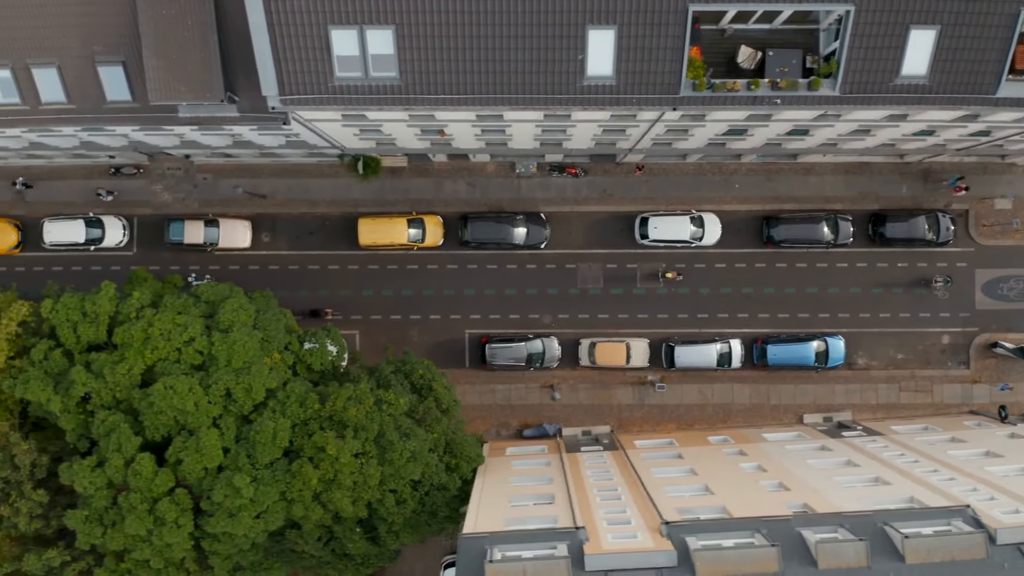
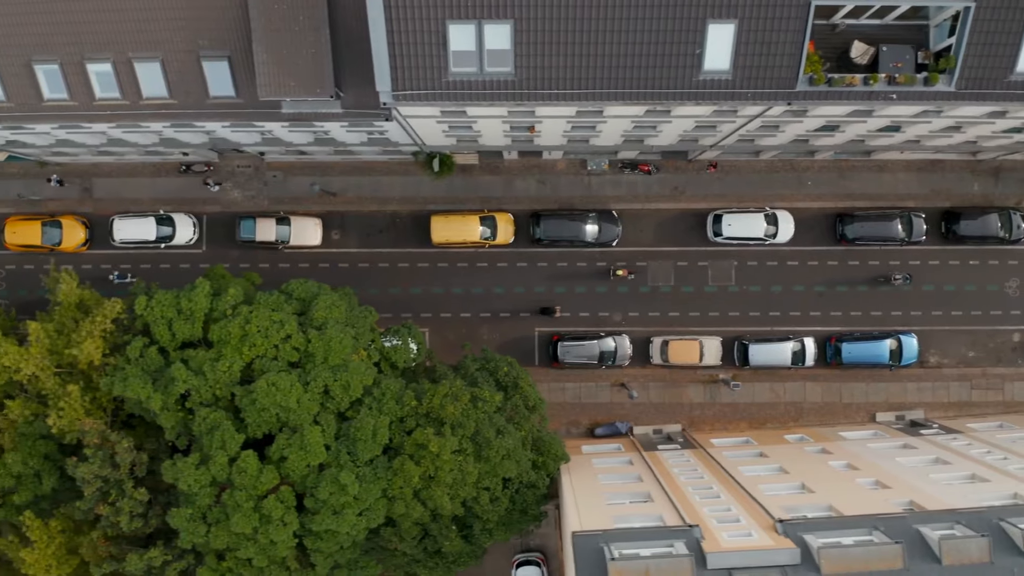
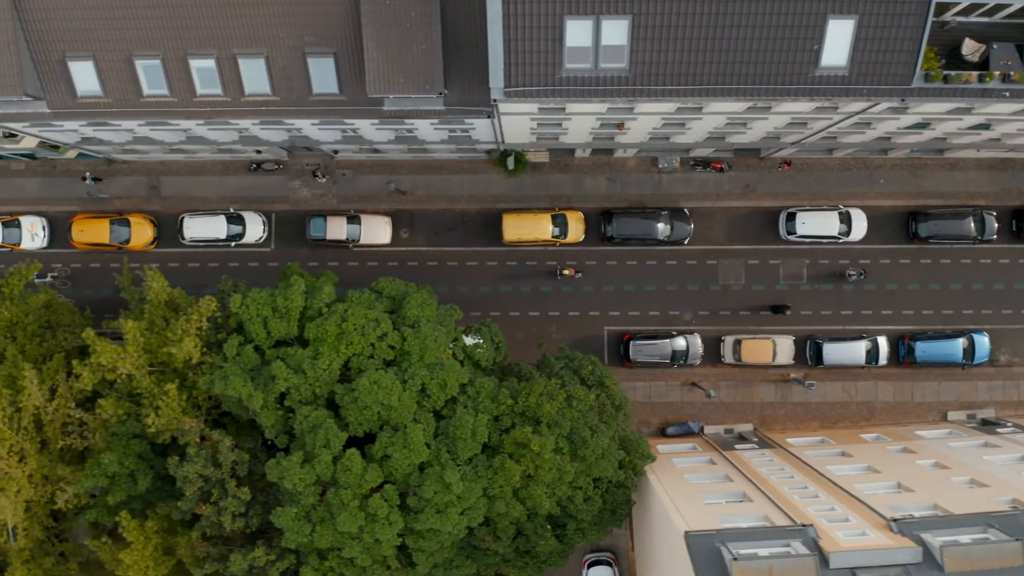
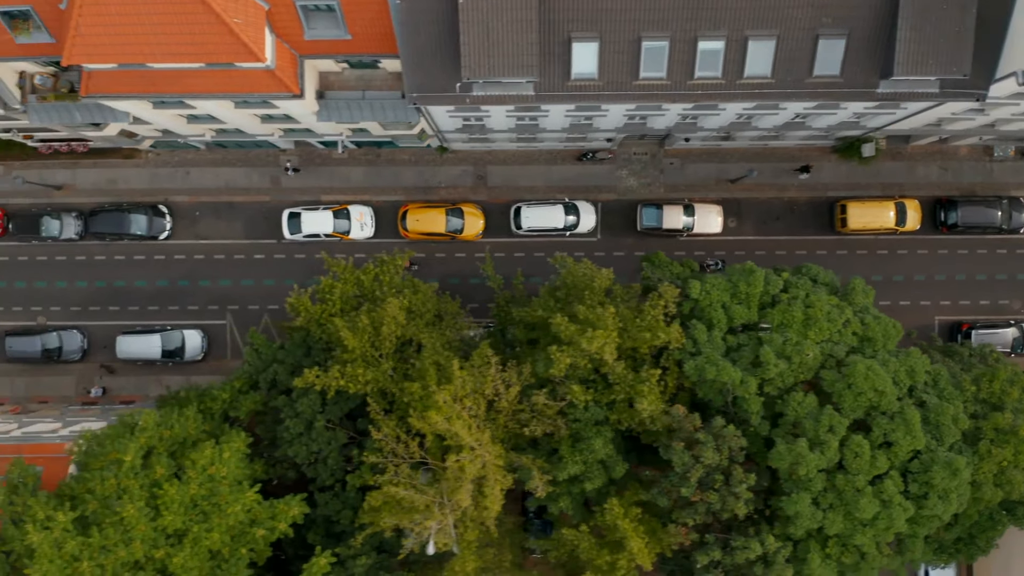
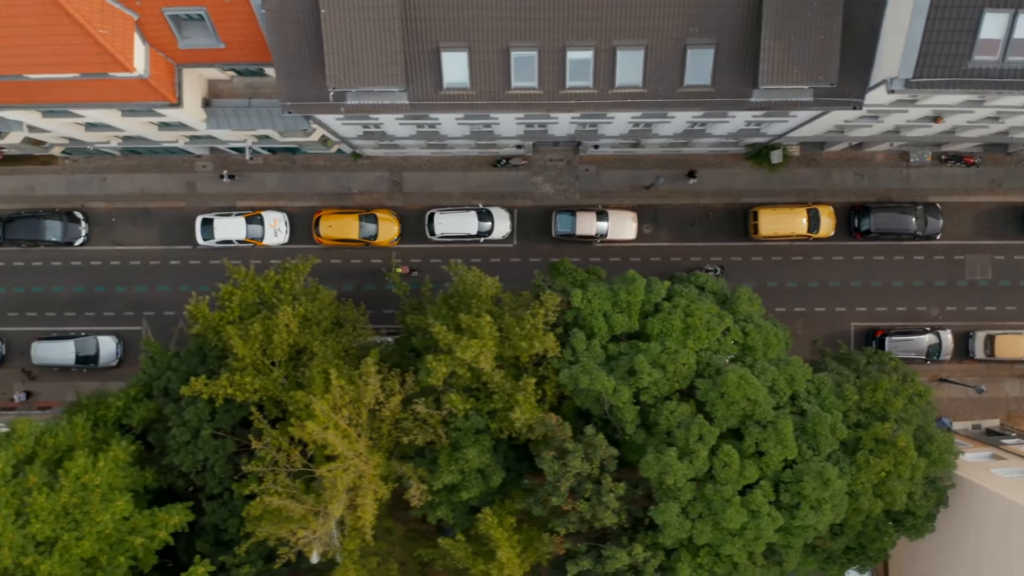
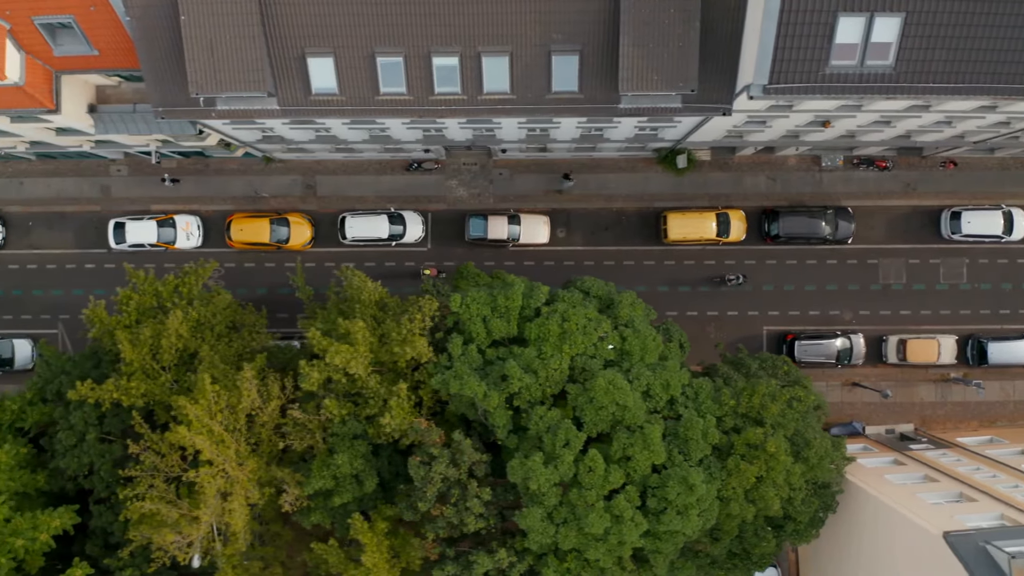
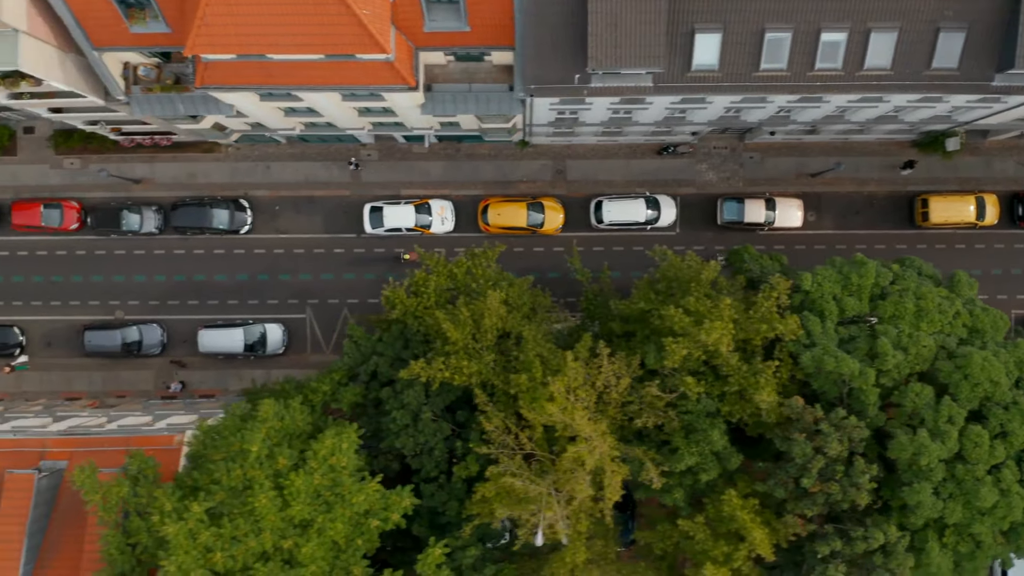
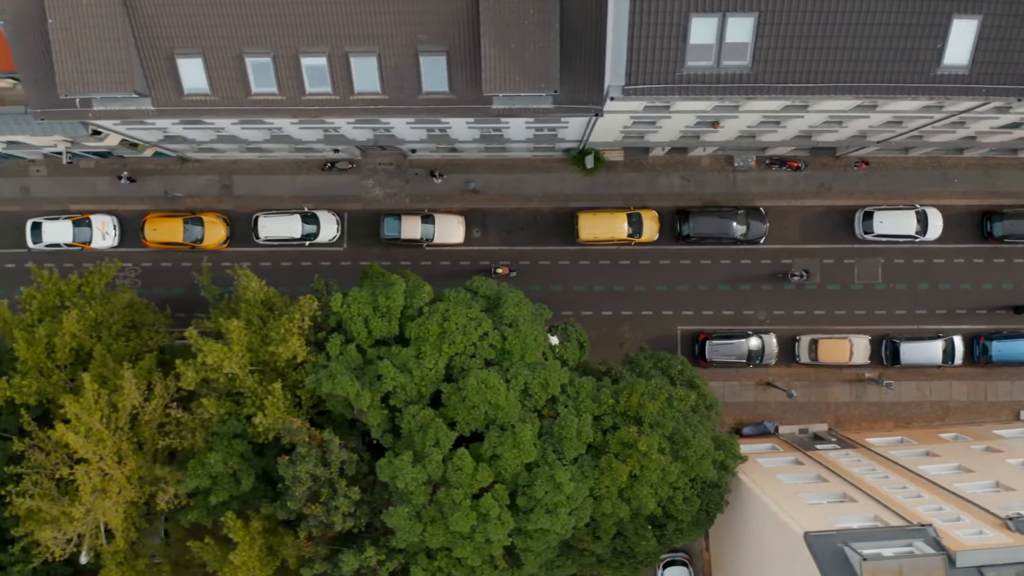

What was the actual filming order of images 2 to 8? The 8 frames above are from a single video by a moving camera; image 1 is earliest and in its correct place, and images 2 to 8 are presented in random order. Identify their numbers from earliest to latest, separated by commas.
2, 3, 8, 6, 5, 4, 7
